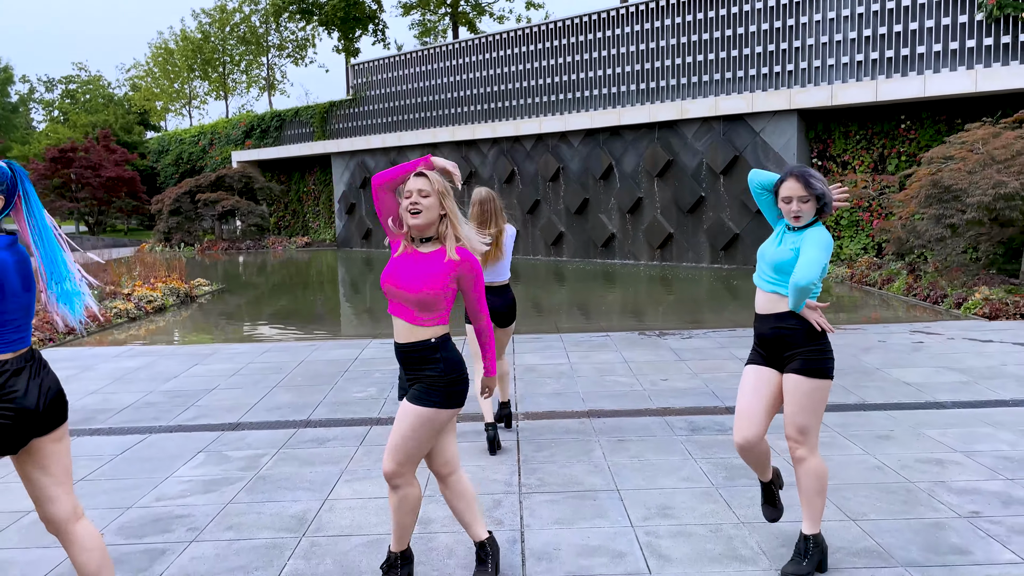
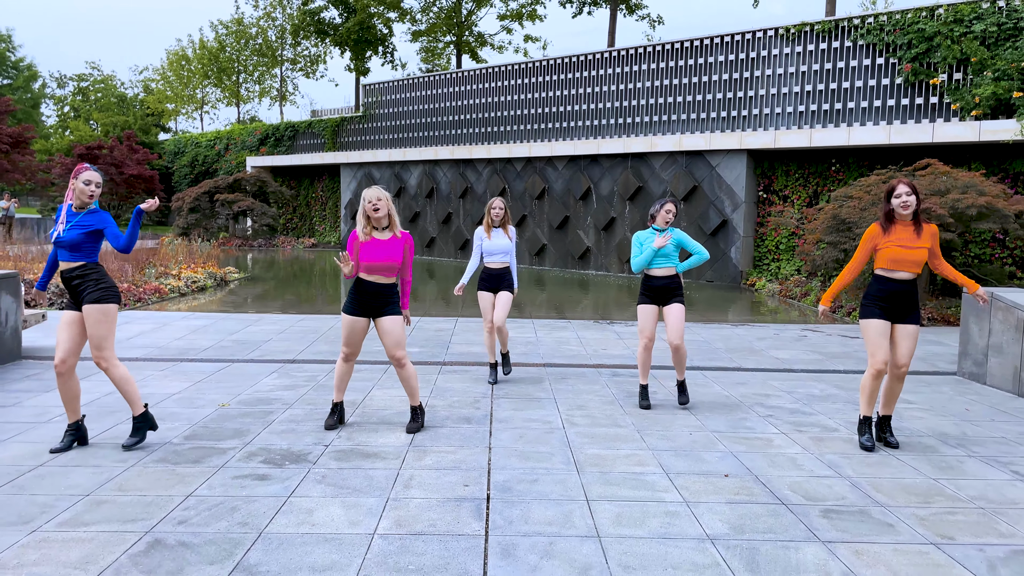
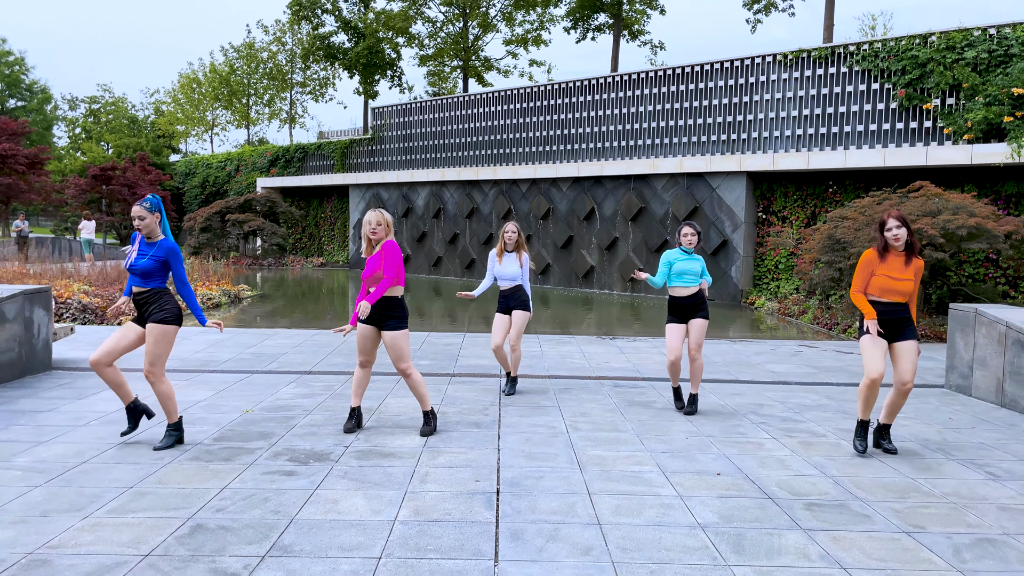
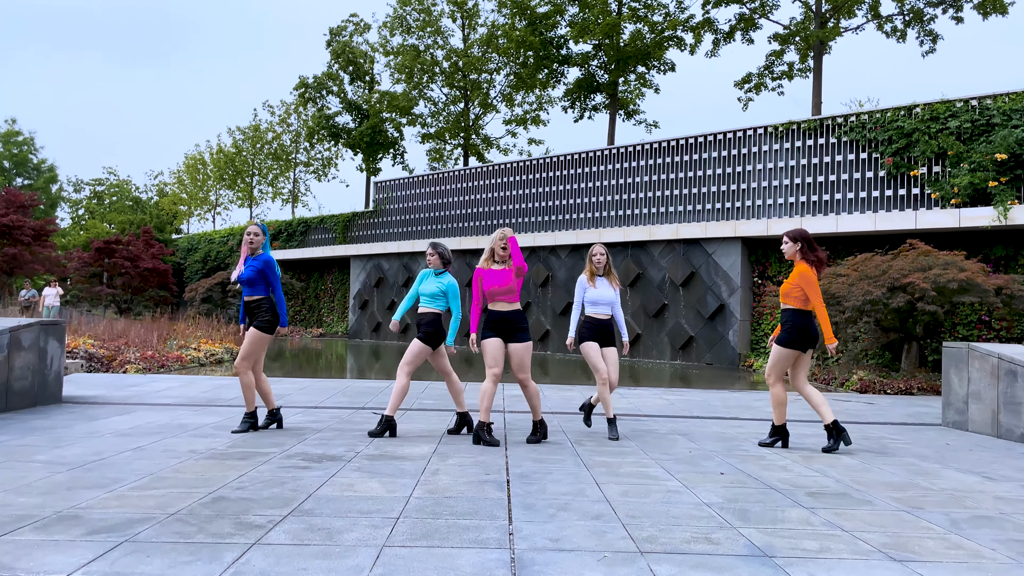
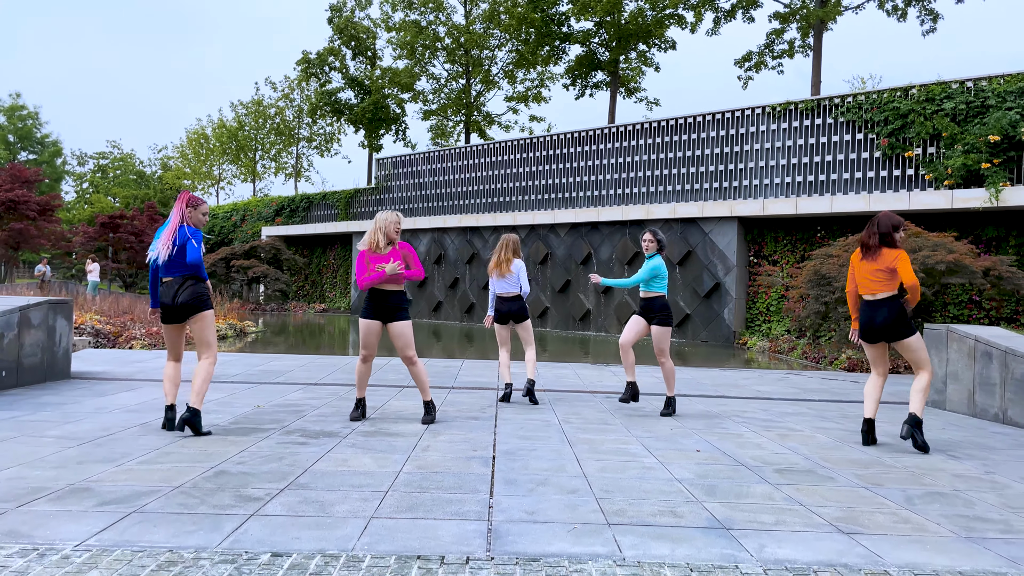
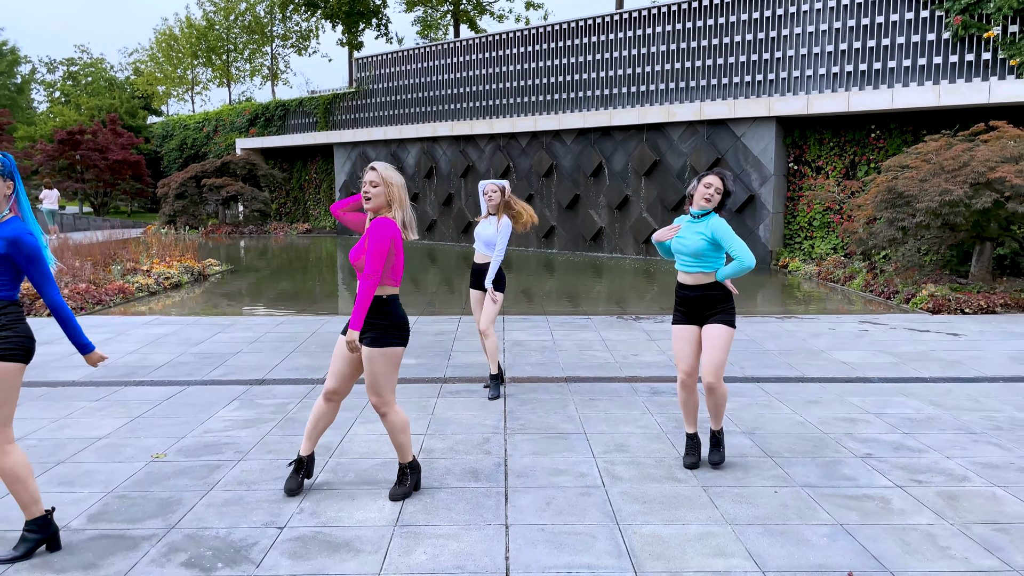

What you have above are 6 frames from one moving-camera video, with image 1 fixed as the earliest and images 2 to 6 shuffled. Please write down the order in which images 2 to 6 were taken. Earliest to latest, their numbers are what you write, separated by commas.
6, 2, 3, 5, 4
